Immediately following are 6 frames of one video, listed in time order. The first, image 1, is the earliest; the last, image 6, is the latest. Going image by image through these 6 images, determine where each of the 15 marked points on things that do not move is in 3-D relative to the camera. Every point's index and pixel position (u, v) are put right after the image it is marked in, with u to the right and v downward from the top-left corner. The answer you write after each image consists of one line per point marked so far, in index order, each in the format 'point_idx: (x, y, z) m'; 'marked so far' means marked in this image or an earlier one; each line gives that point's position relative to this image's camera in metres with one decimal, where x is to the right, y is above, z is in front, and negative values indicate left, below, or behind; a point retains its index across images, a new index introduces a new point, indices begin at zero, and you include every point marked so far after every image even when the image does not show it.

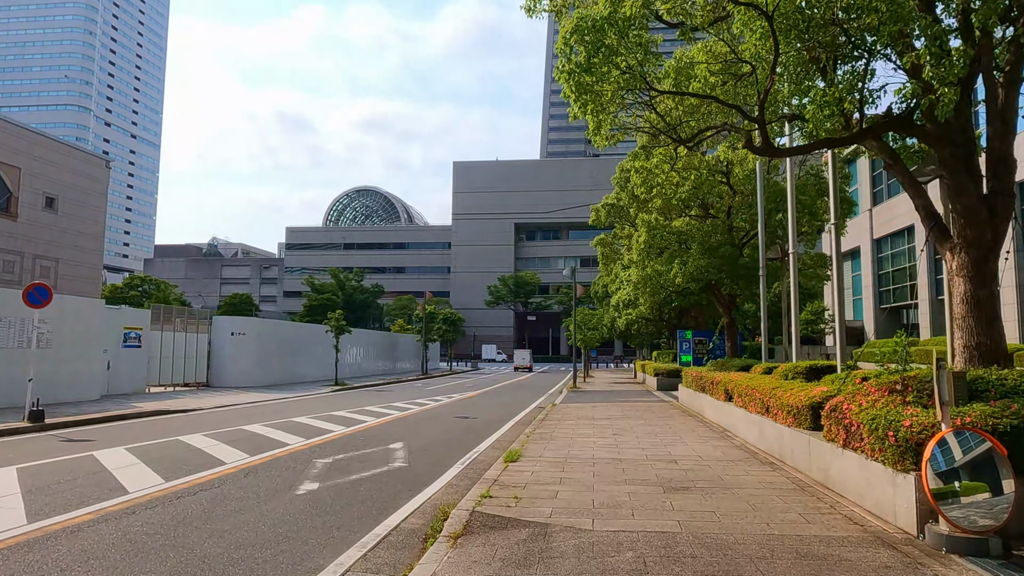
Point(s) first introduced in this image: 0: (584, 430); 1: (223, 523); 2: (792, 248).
0: (+1.5, -3.0, +13.9) m
1: (-2.9, -2.4, +6.6) m
2: (+6.7, +0.9, +15.6) m
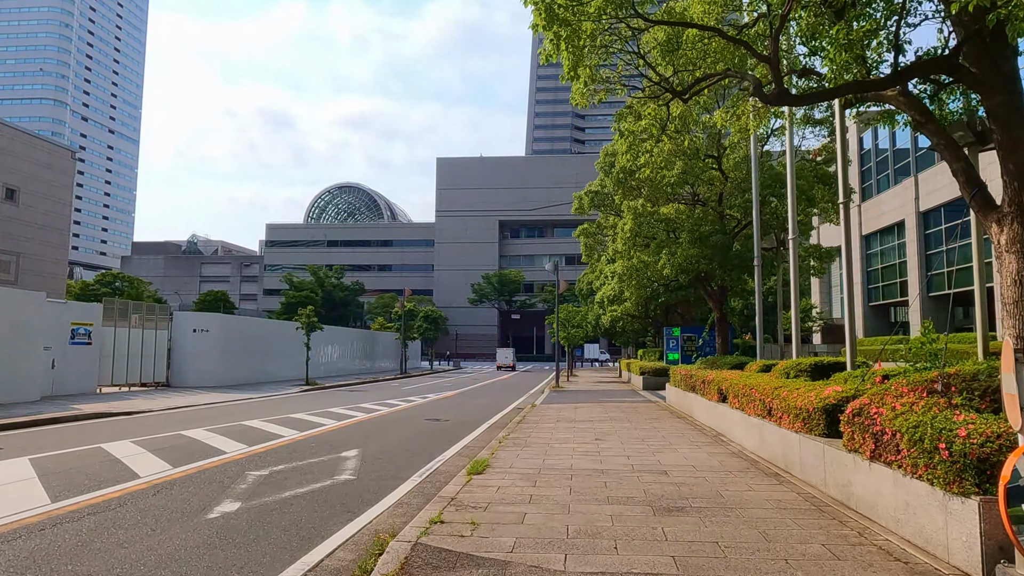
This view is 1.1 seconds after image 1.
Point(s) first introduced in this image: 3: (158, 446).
0: (+1.0, -2.8, +12.6) m
1: (-3.3, -2.2, +5.2) m
2: (+6.1, +1.1, +14.3) m
3: (-6.0, -2.7, +11.1) m
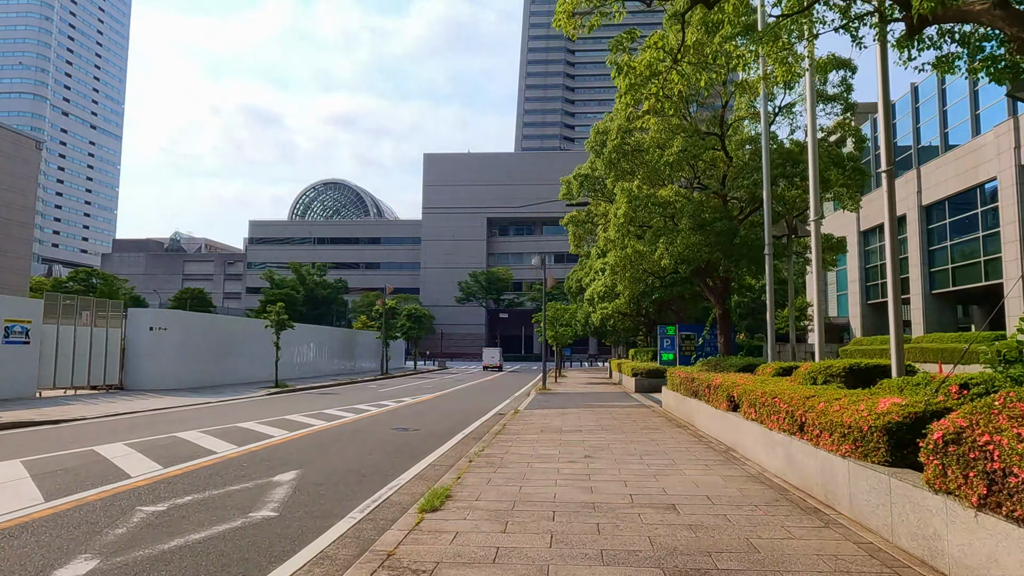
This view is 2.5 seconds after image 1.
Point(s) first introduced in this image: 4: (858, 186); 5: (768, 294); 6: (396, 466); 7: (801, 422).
0: (+0.6, -2.6, +10.6) m
1: (-3.6, -2.0, +3.2) m
2: (+5.7, +1.3, +12.5) m
3: (-6.4, -2.5, +9.1) m
4: (+8.8, +2.6, +16.7) m
5: (+6.2, -0.2, +15.8) m
6: (-1.8, -2.7, +10.0) m
7: (+3.4, -1.6, +7.7) m
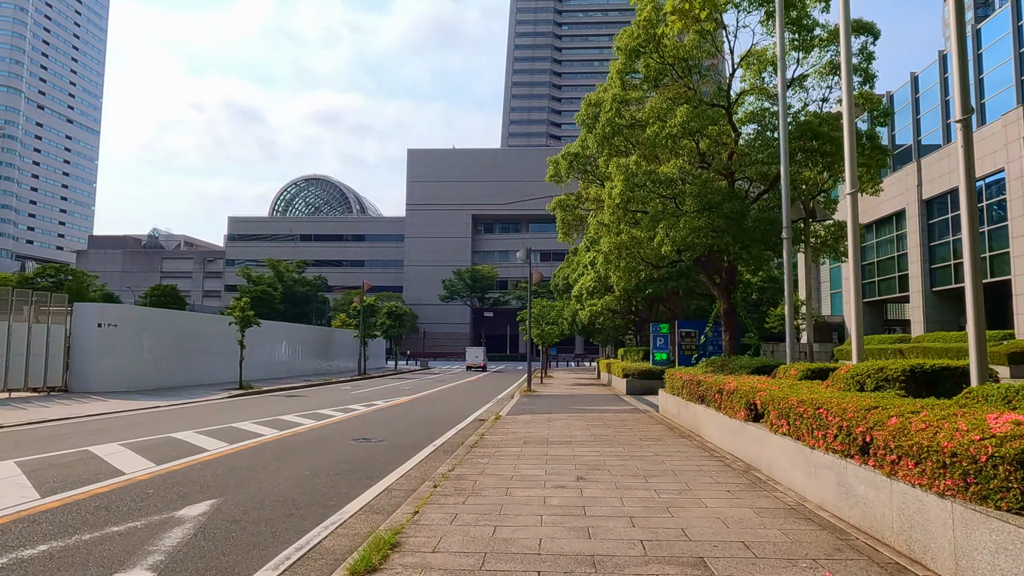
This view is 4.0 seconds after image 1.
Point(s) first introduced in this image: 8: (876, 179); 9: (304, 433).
0: (+0.2, -2.4, +8.8) m
1: (-3.8, -1.8, +1.2) m
2: (+5.4, +1.5, +10.7) m
3: (-6.6, -2.3, +7.0) m
4: (+8.4, +2.8, +15.0) m
5: (+5.8, 0.0, +14.1) m
6: (-2.1, -2.5, +8.1) m
7: (+3.1, -1.4, +5.9) m
8: (+8.4, +2.5, +15.2) m
9: (-4.2, -2.9, +13.3) m
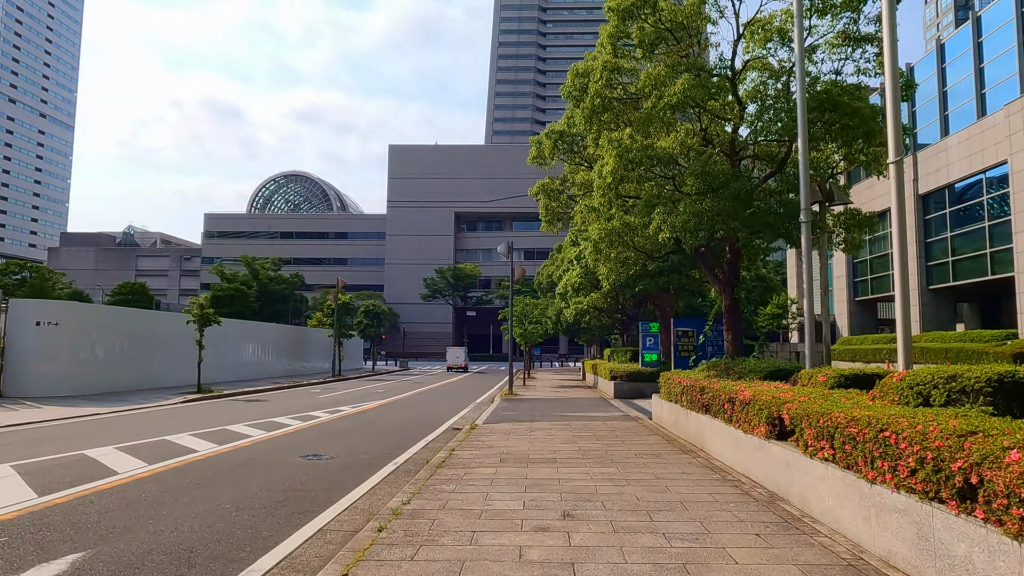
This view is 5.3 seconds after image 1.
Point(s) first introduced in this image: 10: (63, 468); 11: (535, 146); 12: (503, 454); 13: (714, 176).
0: (-0.1, -2.3, +7.0) m
1: (-3.9, -1.6, -0.6) m
2: (+5.0, +1.6, +9.1) m
3: (-6.9, -2.1, +5.1) m
4: (+7.9, +2.9, +13.5) m
5: (+5.3, +0.2, +12.5) m
6: (-2.4, -2.4, +6.3) m
7: (+2.9, -1.3, +4.3) m
8: (+8.0, +2.6, +13.7) m
9: (-4.6, -2.8, +11.5) m
10: (-6.3, -2.5, +9.2) m
11: (+0.6, +3.5, +16.7) m
12: (-0.2, -2.6, +10.5) m
13: (+3.7, +2.0, +12.0) m
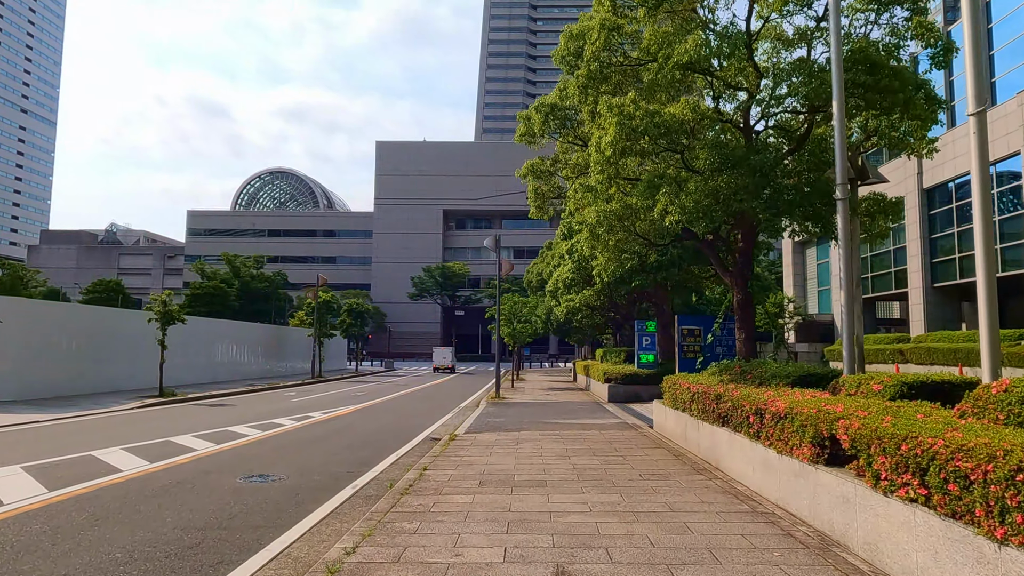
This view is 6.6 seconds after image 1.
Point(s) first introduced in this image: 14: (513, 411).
0: (-0.3, -2.1, +5.4) m
1: (-4.0, -1.5, -2.3) m
2: (+4.8, +1.8, +7.5) m
3: (-7.1, -2.0, +3.4) m
4: (+7.6, +3.0, +11.9) m
5: (+5.0, +0.3, +10.9) m
6: (-2.6, -2.2, +4.6) m
7: (+2.8, -1.1, +2.6) m
8: (+7.7, +2.8, +12.1) m
9: (-4.9, -2.6, +9.7) m
10: (-6.5, -2.4, +7.4) m
11: (+0.3, +3.7, +15.0) m
12: (-0.4, -2.5, +8.9) m
13: (+3.4, +2.1, +10.4) m
14: (+0.1, -3.5, +18.7) m
